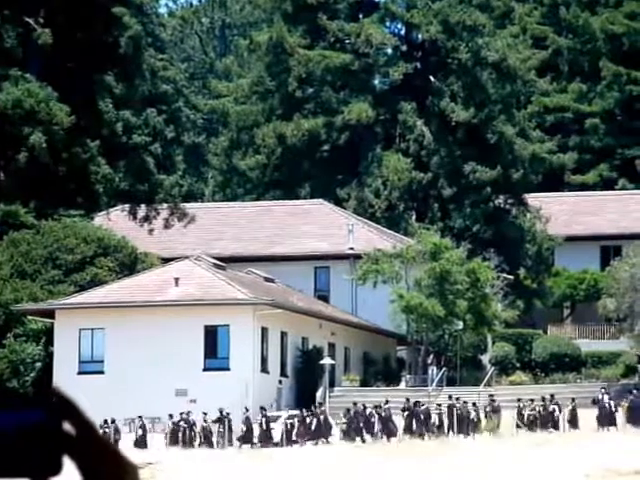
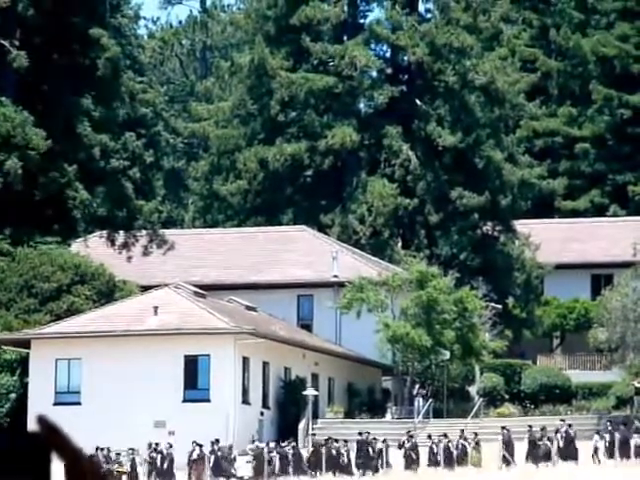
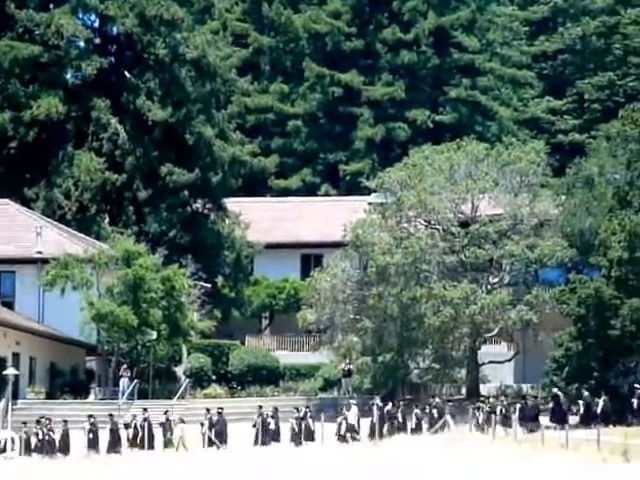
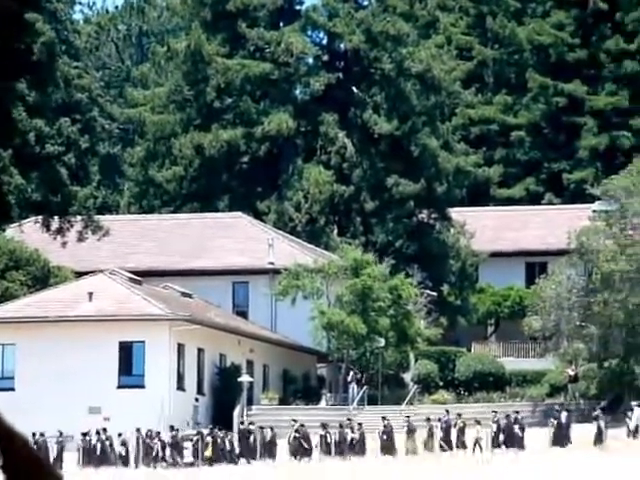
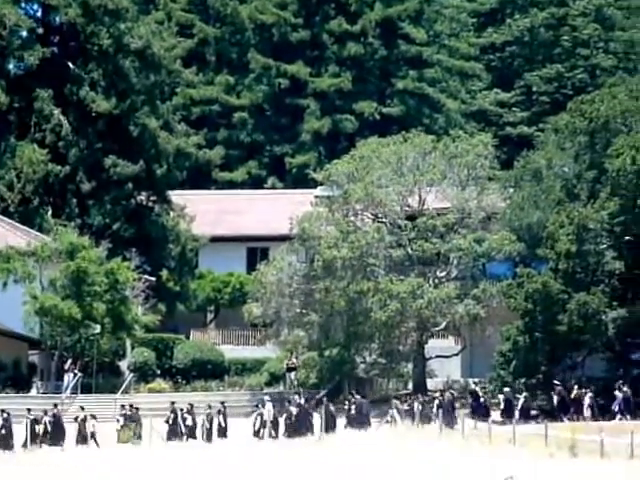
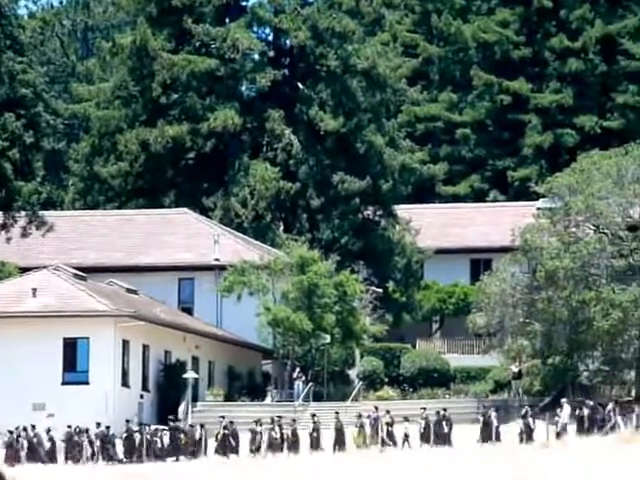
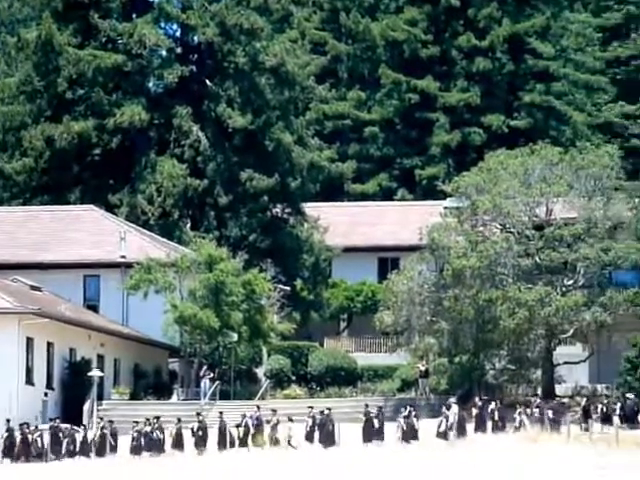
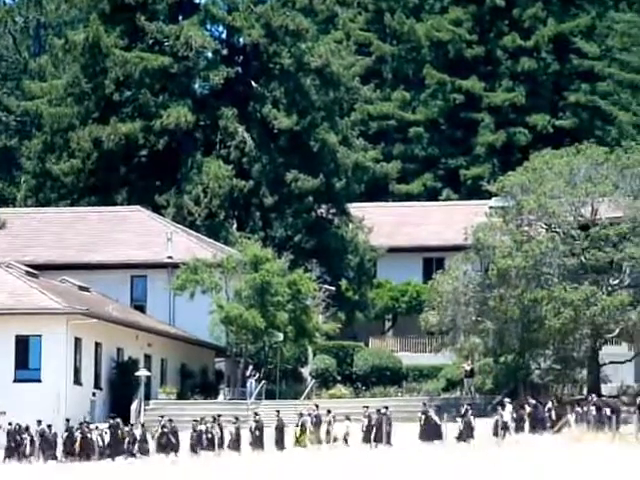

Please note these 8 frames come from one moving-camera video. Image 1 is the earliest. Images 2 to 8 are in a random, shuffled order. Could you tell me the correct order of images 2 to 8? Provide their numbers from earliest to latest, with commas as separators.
2, 4, 6, 8, 7, 3, 5
